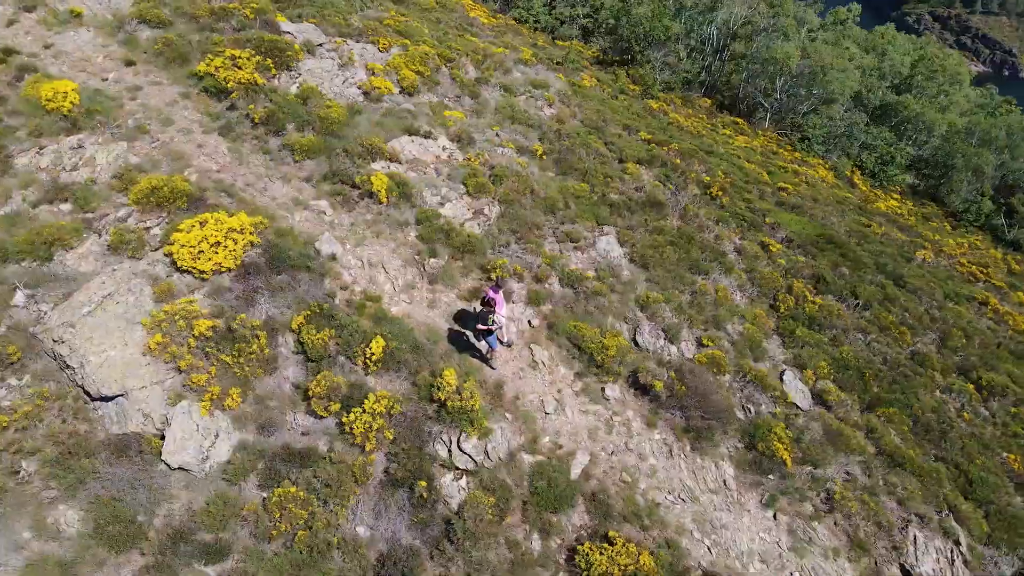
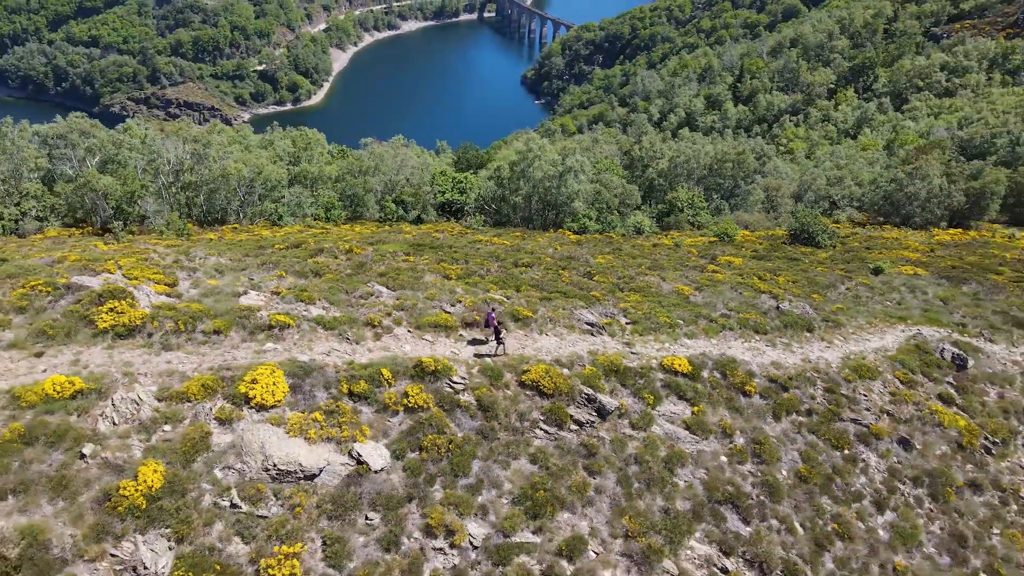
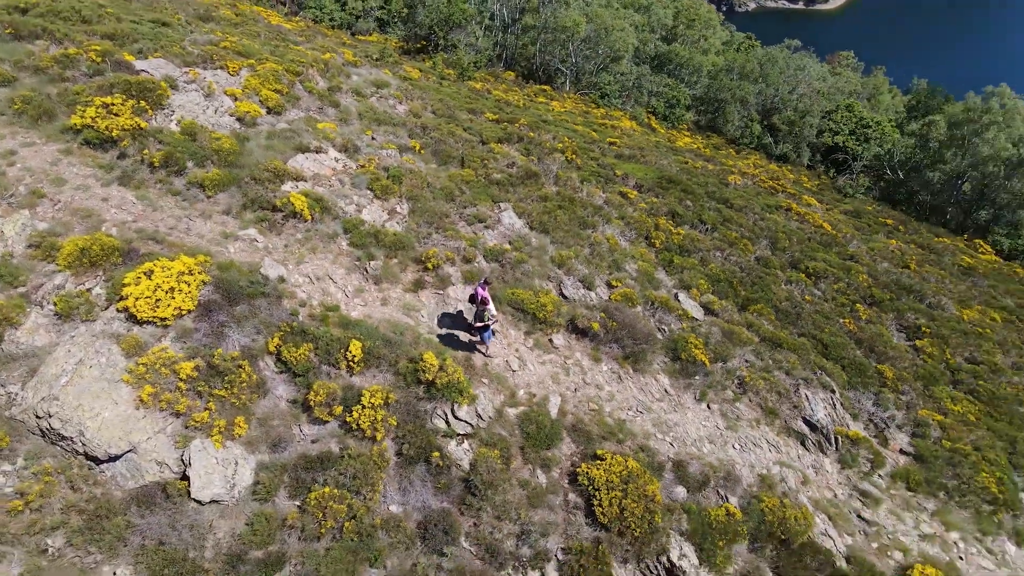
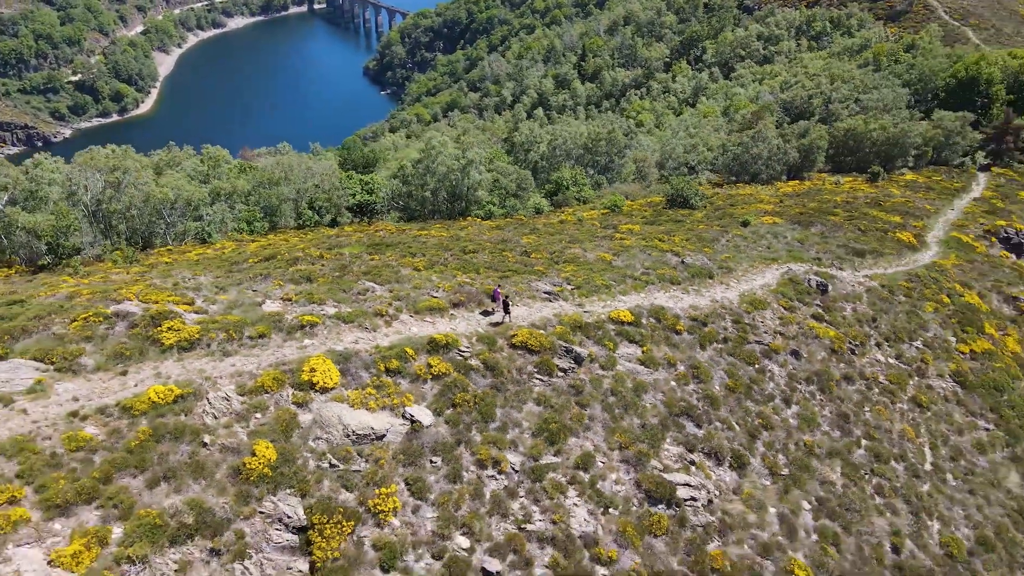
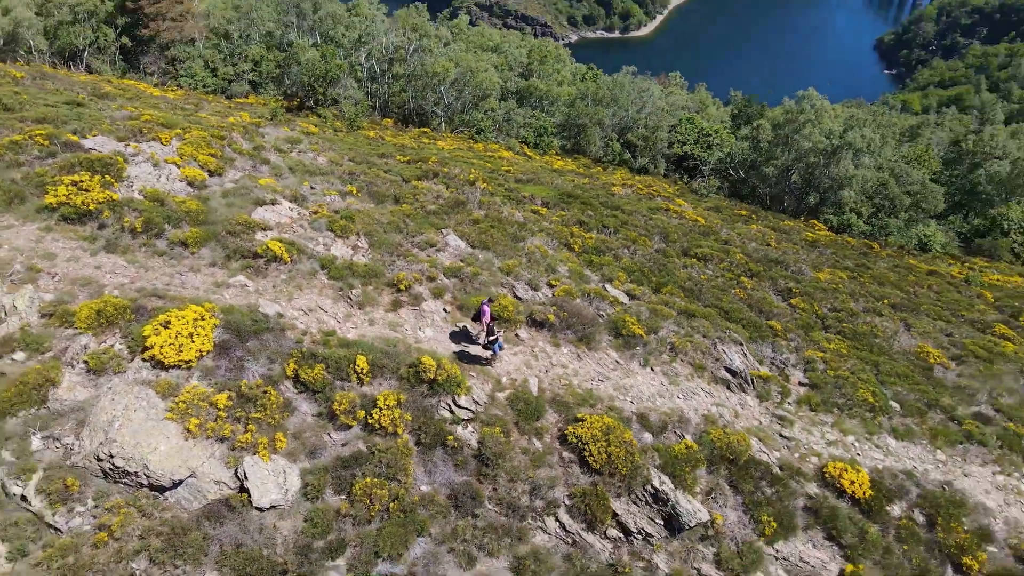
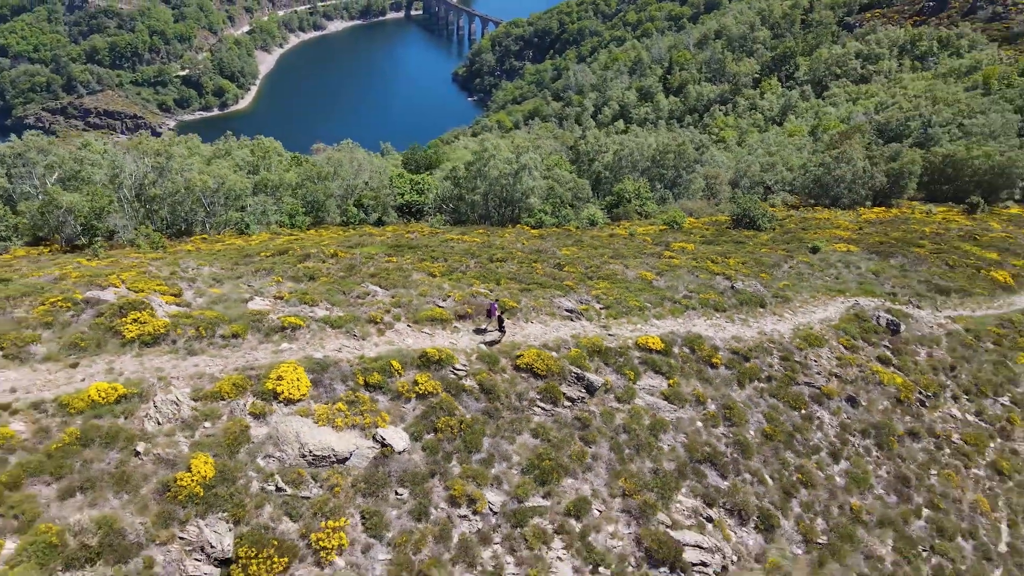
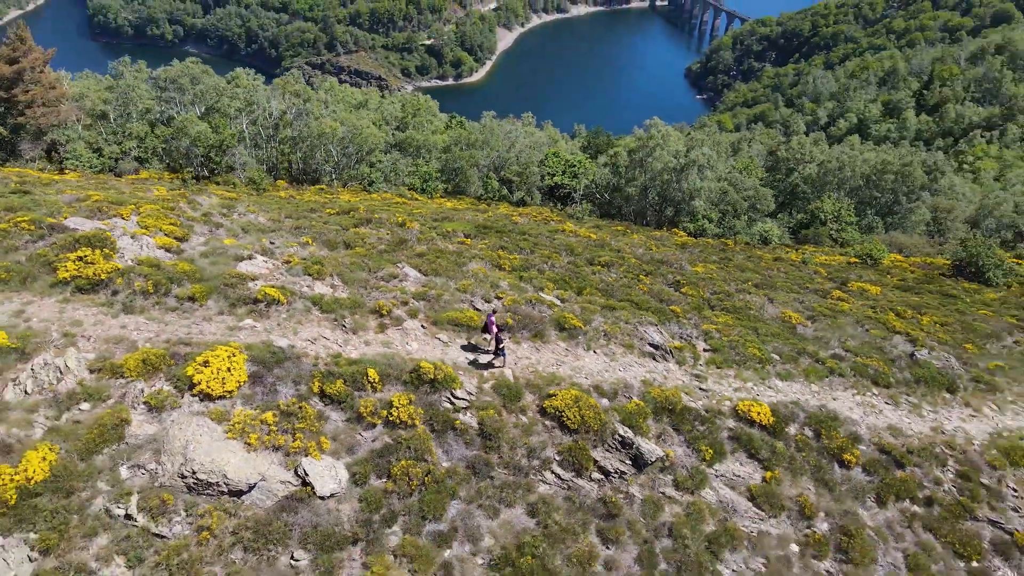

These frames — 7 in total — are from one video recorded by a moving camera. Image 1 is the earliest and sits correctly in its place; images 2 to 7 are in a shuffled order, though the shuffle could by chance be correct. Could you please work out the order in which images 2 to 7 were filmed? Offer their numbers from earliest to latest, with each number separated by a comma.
3, 5, 7, 2, 6, 4
